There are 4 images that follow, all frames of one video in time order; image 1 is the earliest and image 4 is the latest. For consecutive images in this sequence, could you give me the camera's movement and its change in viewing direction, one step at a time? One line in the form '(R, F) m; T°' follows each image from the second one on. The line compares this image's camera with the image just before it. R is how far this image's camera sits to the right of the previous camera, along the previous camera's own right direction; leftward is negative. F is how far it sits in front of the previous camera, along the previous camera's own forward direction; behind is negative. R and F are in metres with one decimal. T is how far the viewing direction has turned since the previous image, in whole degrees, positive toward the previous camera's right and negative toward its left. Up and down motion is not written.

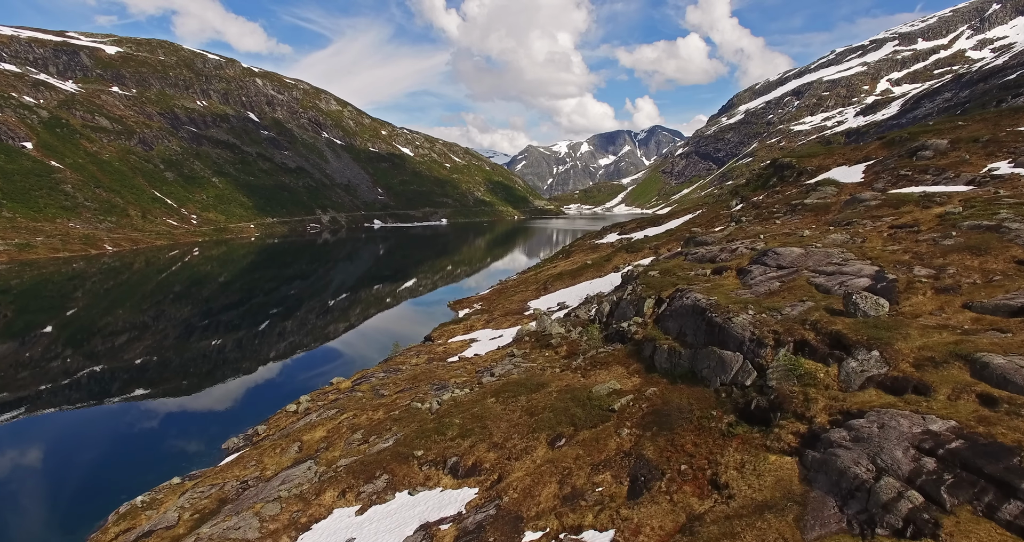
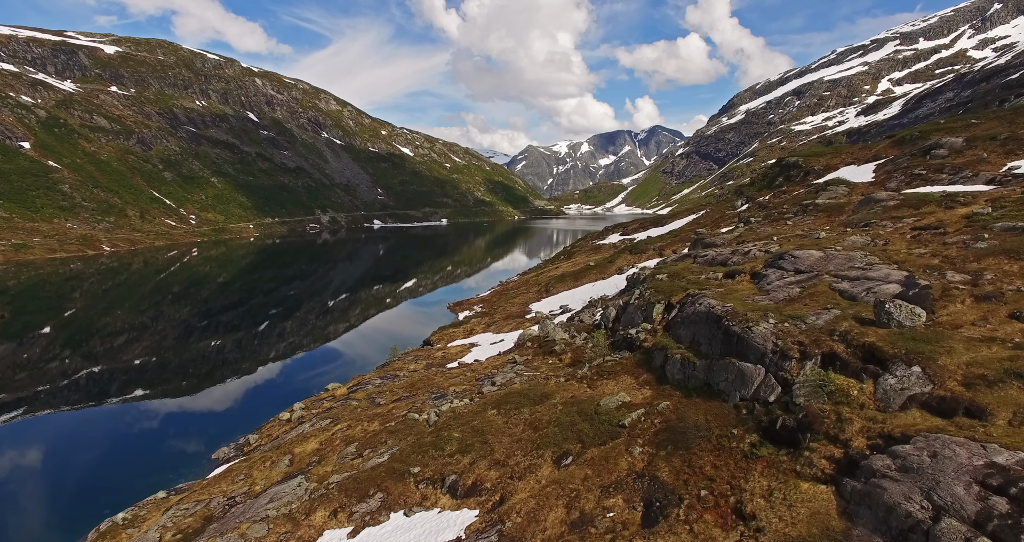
(-0.1, +1.5) m; 0°
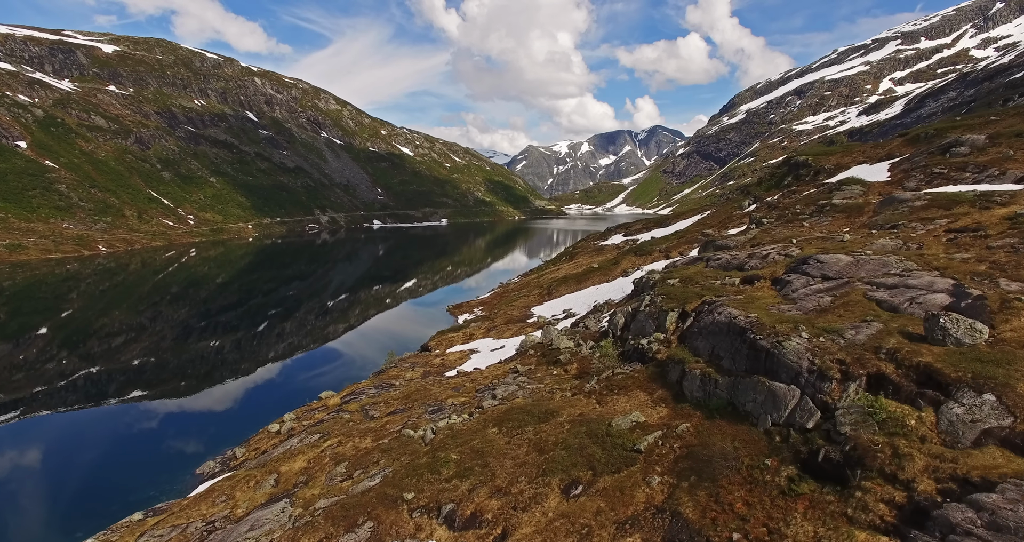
(-0.1, +2.1) m; 0°
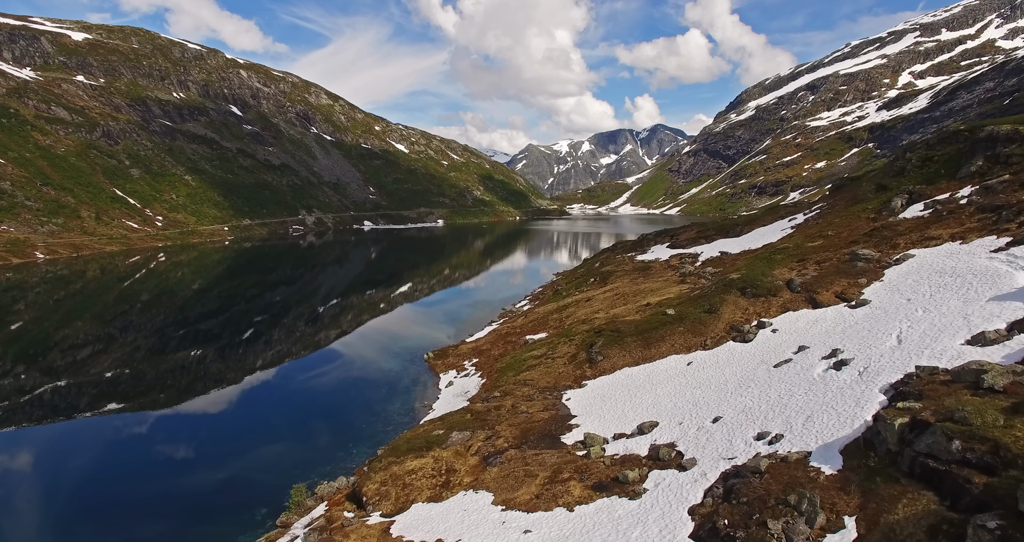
(-1.3, +28.9) m; 0°
